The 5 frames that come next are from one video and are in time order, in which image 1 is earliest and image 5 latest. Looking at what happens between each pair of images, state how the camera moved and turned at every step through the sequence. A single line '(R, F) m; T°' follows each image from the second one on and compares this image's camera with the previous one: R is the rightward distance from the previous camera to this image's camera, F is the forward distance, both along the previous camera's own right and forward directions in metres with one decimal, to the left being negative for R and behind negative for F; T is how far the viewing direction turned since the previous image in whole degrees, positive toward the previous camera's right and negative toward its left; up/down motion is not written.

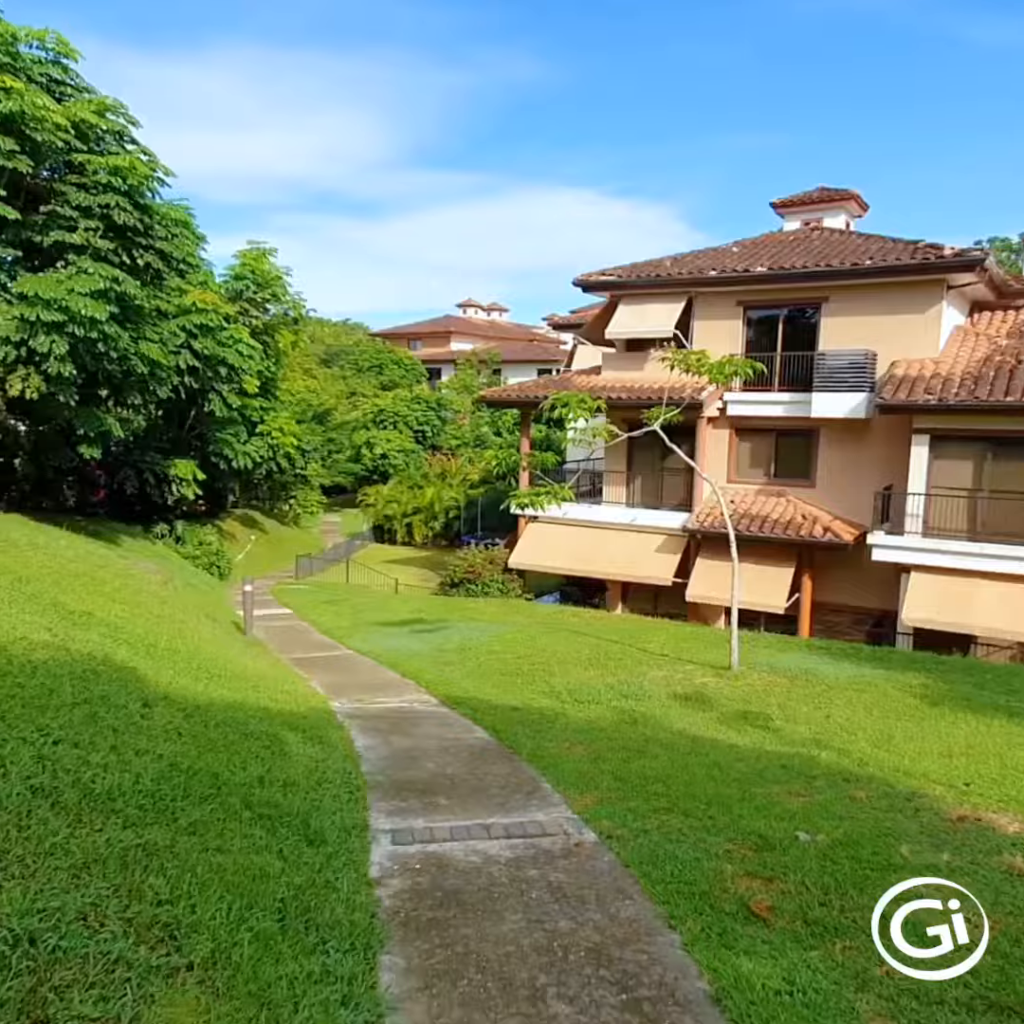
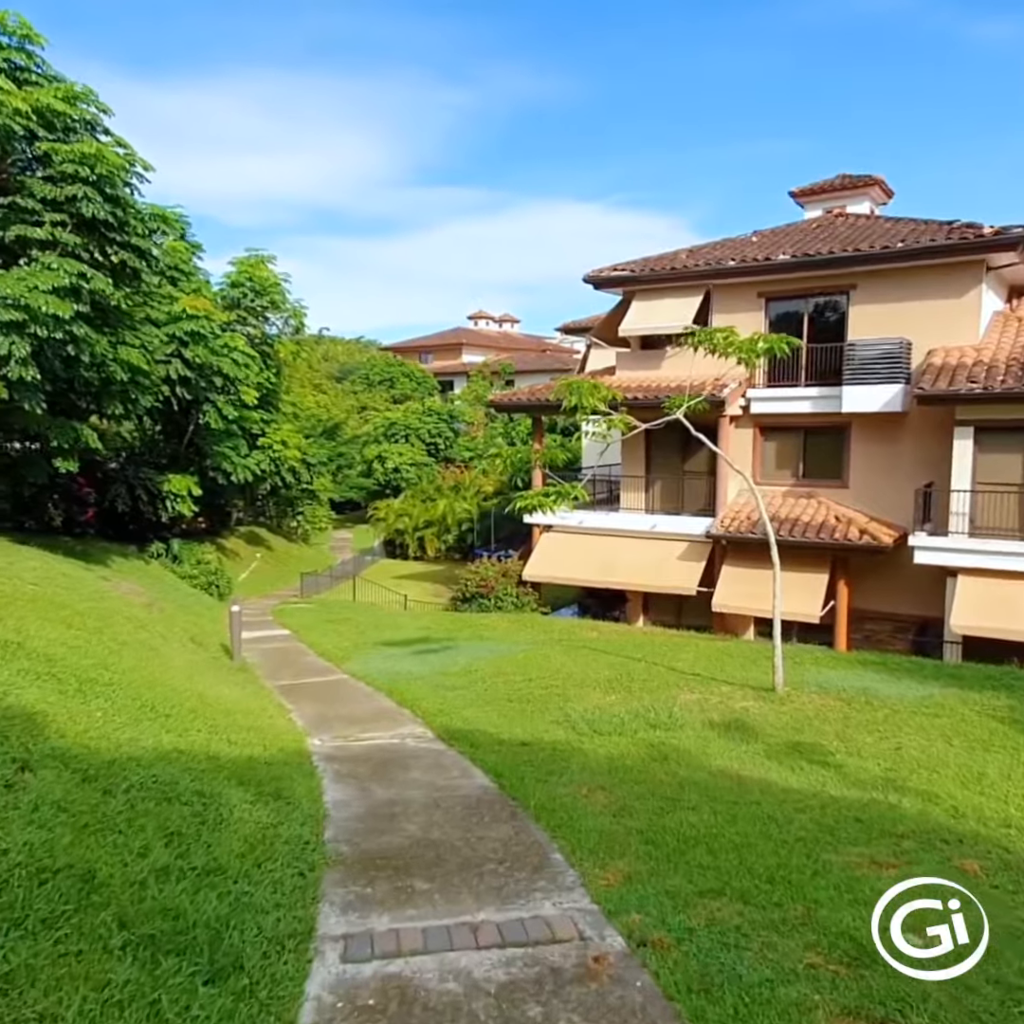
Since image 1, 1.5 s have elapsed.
(+0.2, +2.1) m; -1°
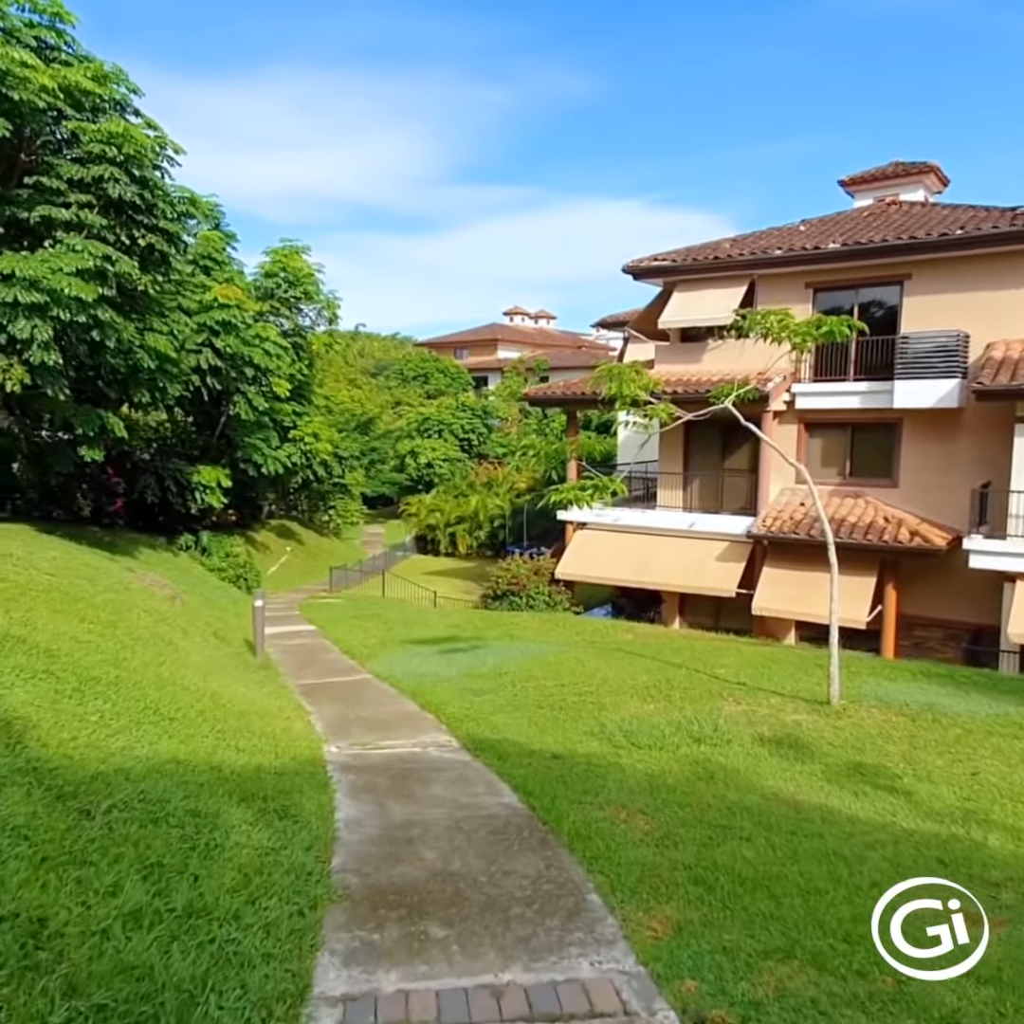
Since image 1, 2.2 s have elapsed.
(0.0, +1.0) m; -2°
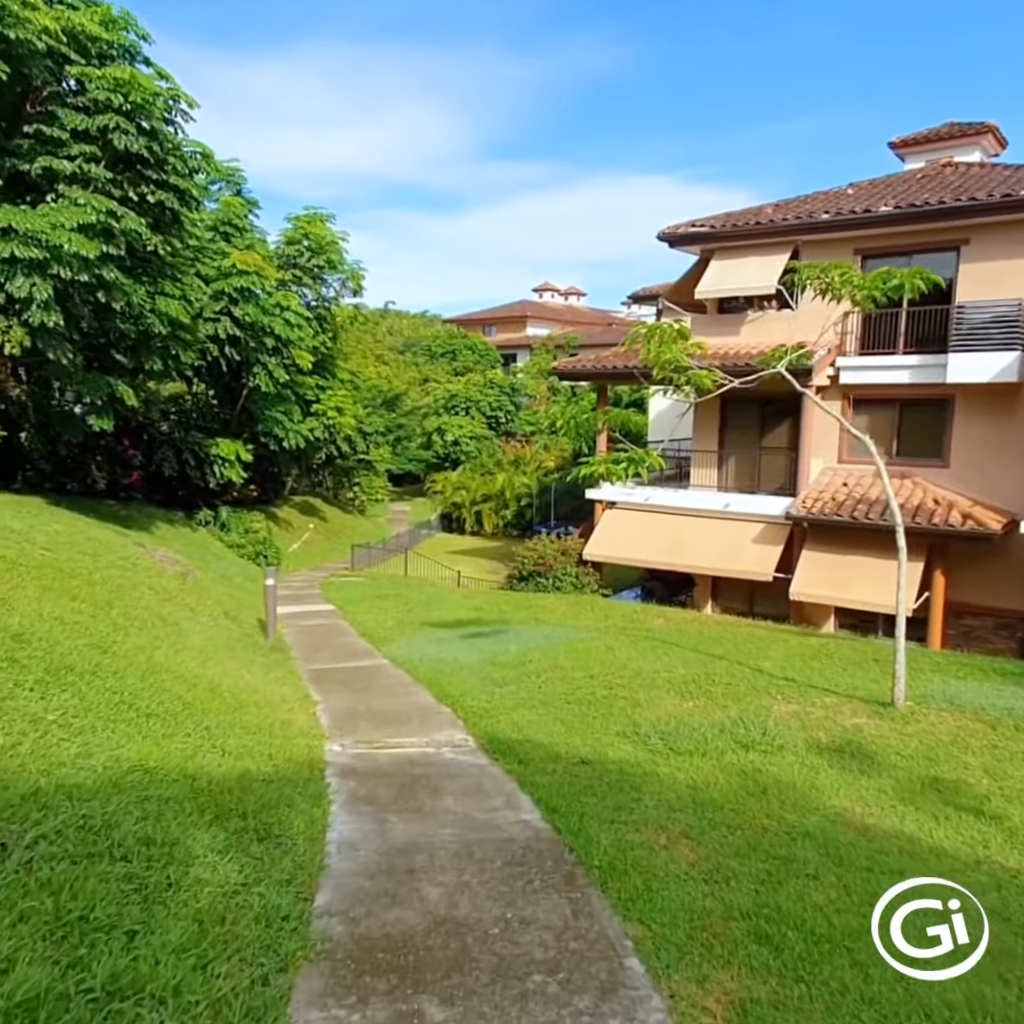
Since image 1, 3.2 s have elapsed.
(0.0, +1.3) m; -2°
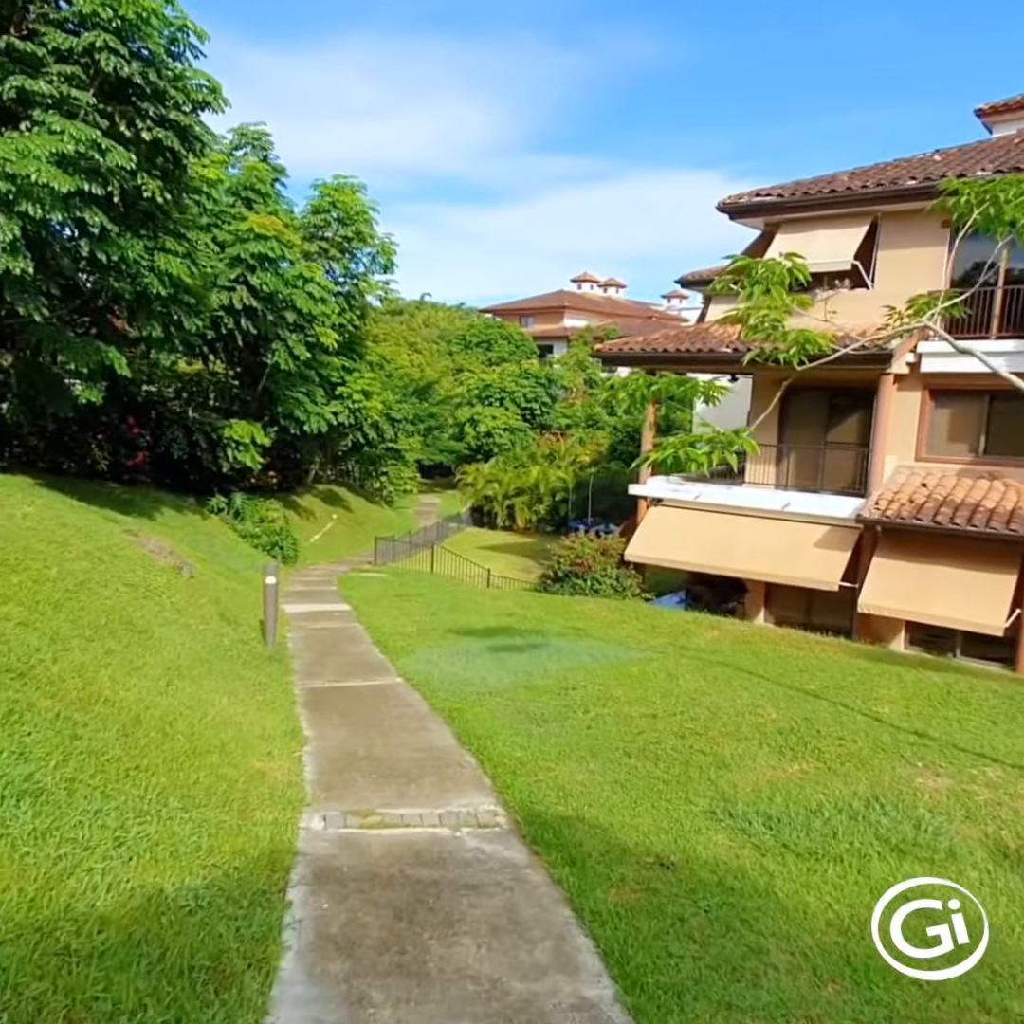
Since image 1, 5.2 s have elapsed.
(-0.2, +3.1) m; -2°
